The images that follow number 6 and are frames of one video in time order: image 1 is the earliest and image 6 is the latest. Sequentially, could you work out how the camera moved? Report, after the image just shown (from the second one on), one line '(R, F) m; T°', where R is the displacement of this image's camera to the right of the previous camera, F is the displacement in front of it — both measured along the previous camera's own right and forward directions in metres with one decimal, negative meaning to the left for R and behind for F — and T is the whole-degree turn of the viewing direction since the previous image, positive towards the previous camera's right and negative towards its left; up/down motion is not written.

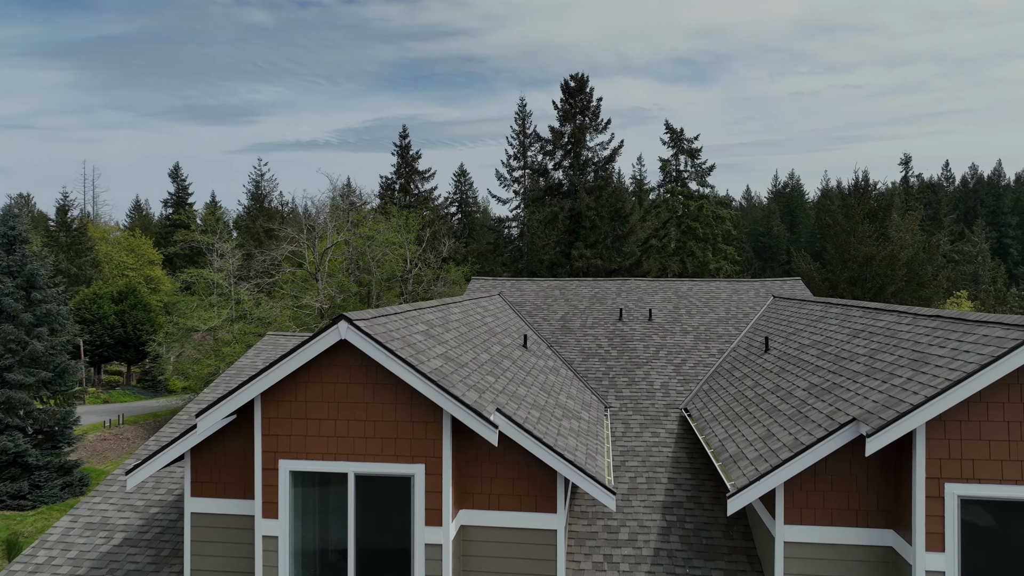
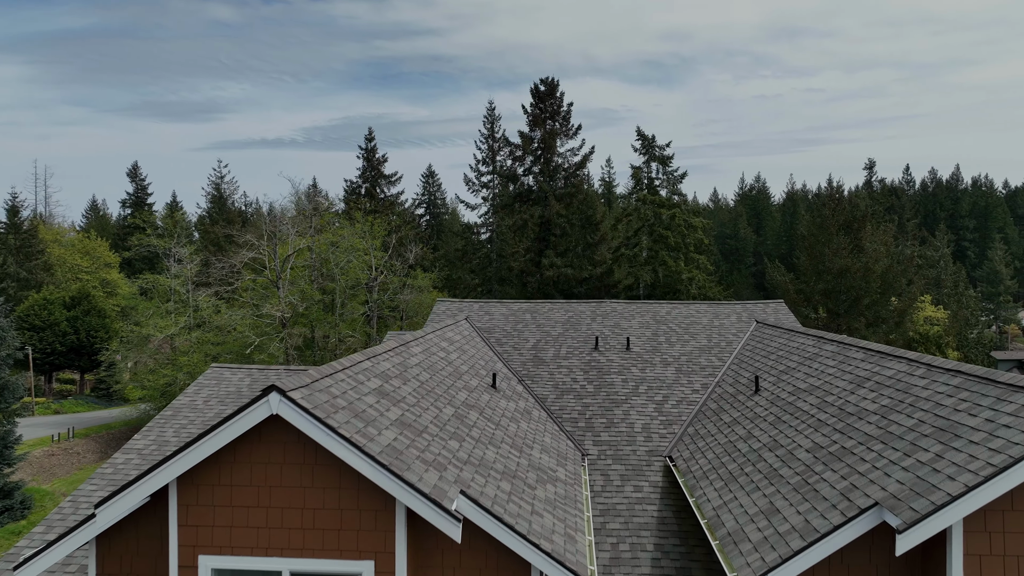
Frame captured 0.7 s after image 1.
(0.0, +0.7) m; +3°
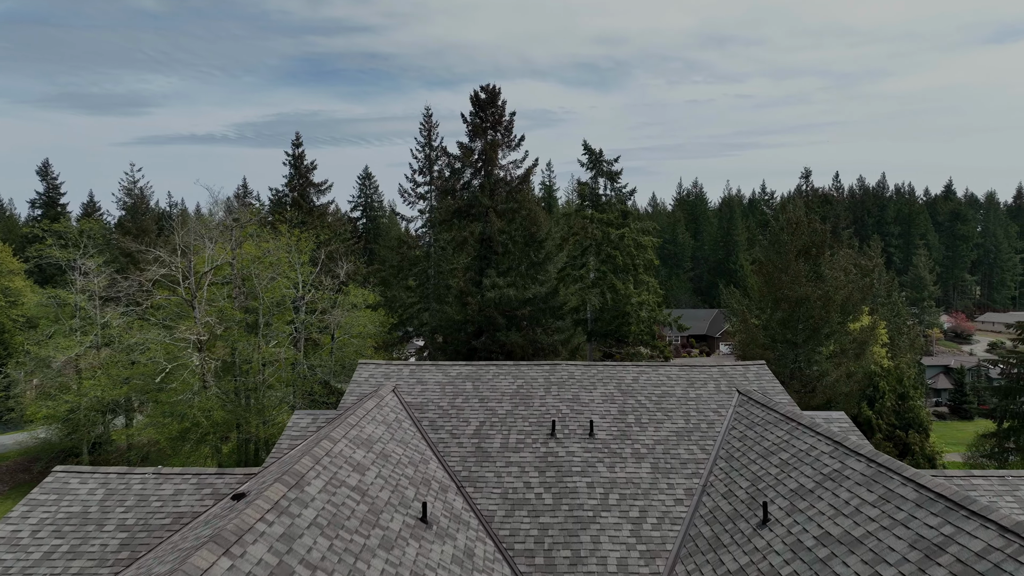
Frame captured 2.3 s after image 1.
(0.0, +1.8) m; +5°
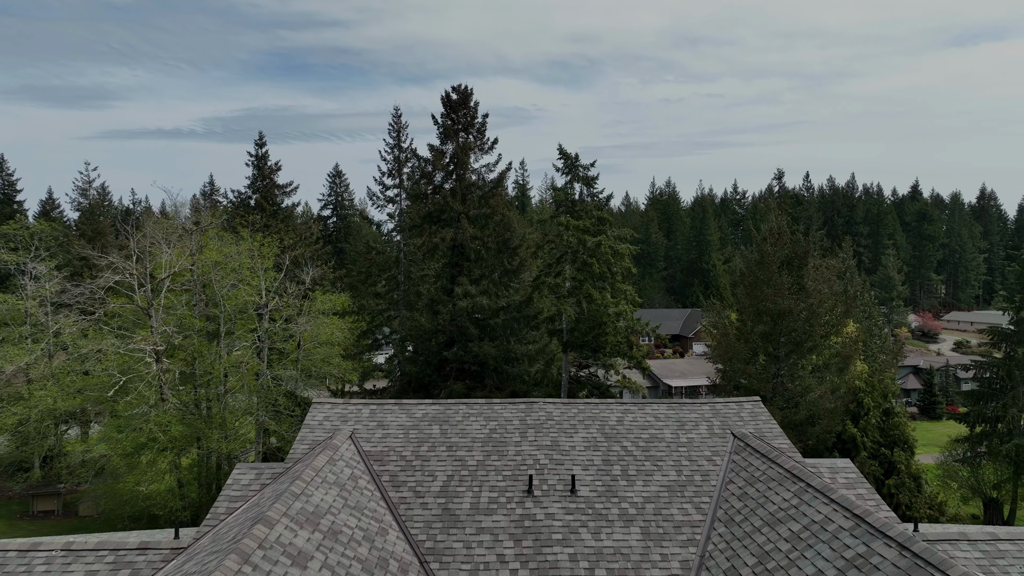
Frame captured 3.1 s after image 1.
(0.0, +0.9) m; +2°
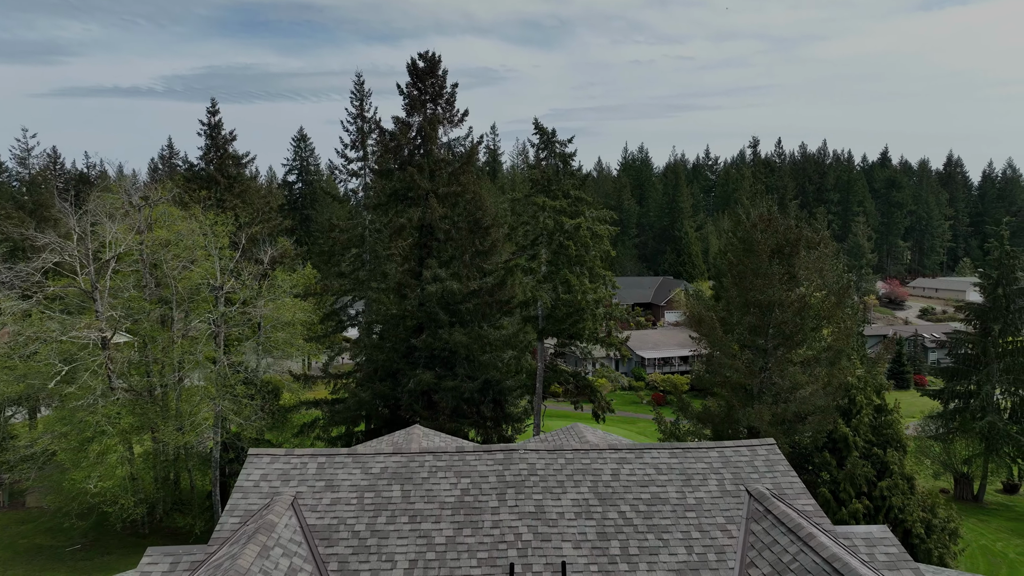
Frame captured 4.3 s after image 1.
(0.0, +1.4) m; +2°
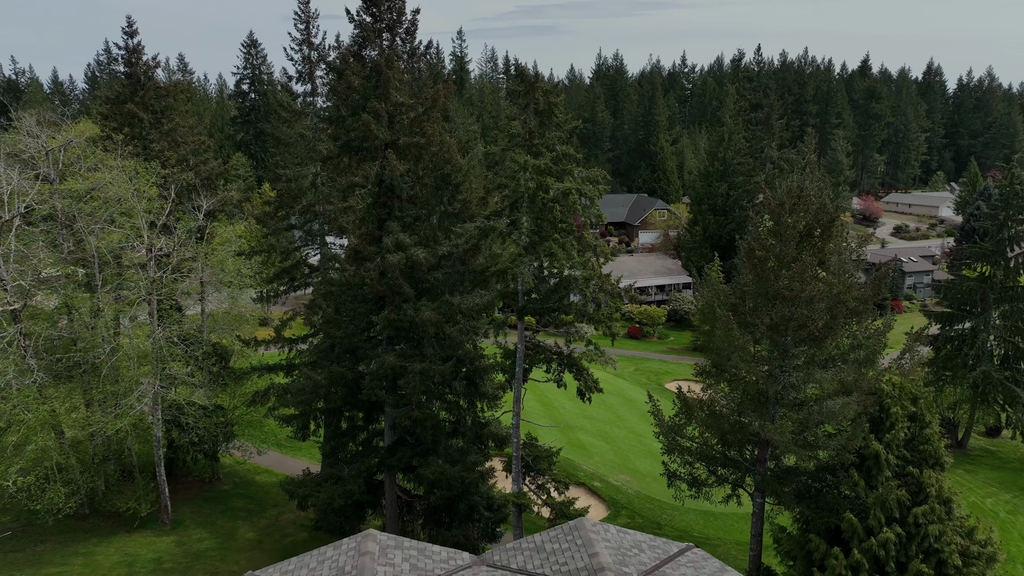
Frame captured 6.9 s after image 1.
(-0.2, +3.1) m; +3°
